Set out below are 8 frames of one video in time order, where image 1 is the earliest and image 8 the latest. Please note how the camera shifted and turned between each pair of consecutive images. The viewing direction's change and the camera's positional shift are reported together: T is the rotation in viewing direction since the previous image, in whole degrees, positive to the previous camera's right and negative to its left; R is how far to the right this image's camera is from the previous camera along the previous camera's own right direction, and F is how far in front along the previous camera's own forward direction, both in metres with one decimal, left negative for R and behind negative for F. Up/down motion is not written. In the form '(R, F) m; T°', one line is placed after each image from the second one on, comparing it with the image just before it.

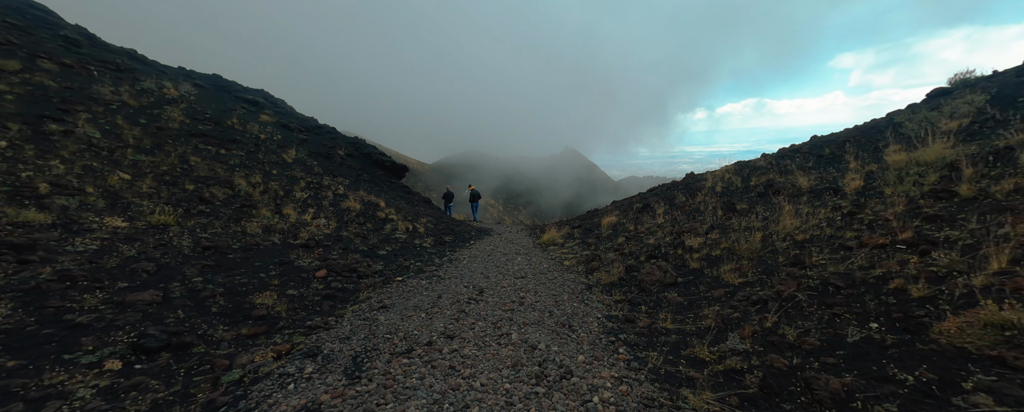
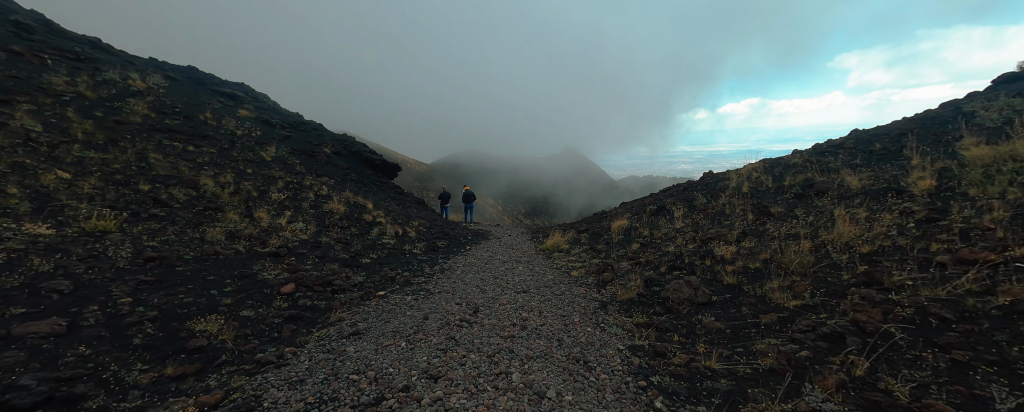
(0.0, +1.5) m; 0°
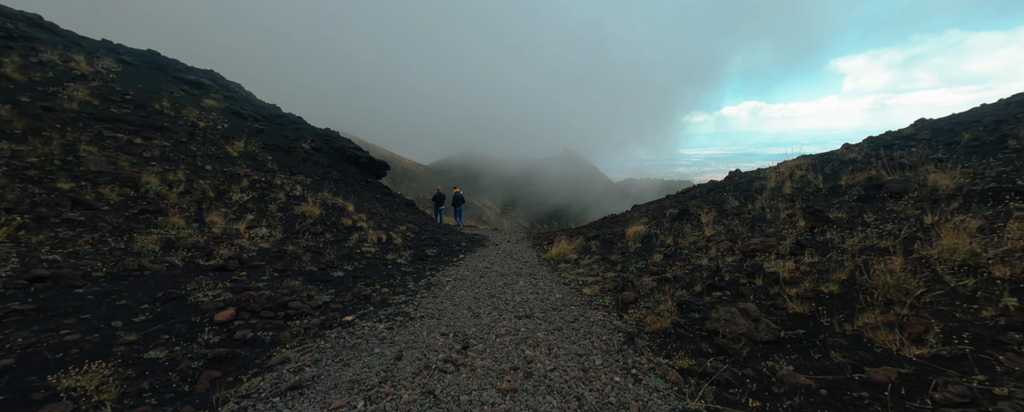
(0.0, +1.8) m; 0°
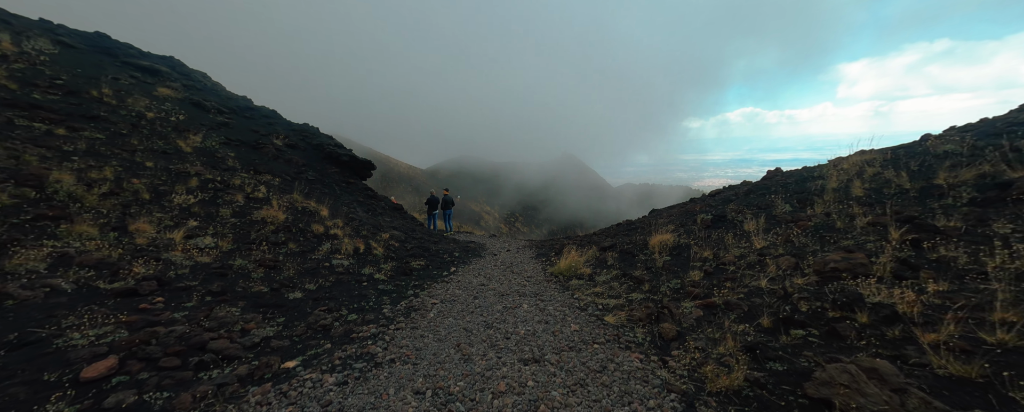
(-0.1, +2.0) m; 0°
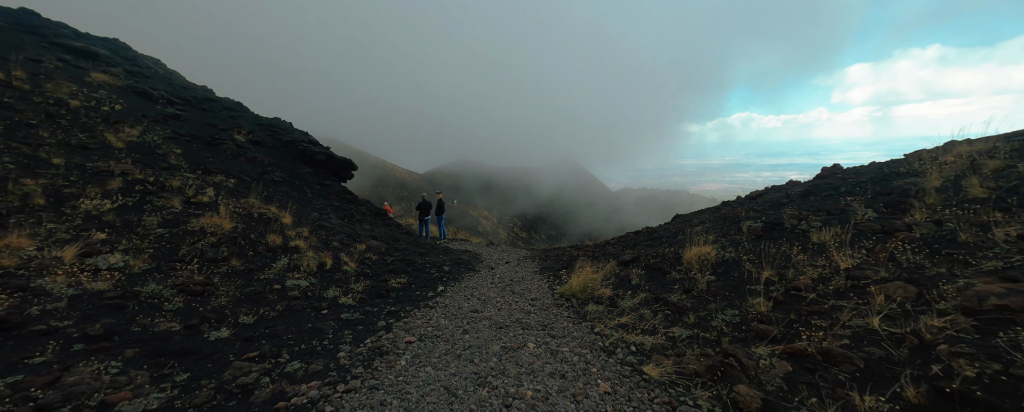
(0.0, +2.0) m; 0°
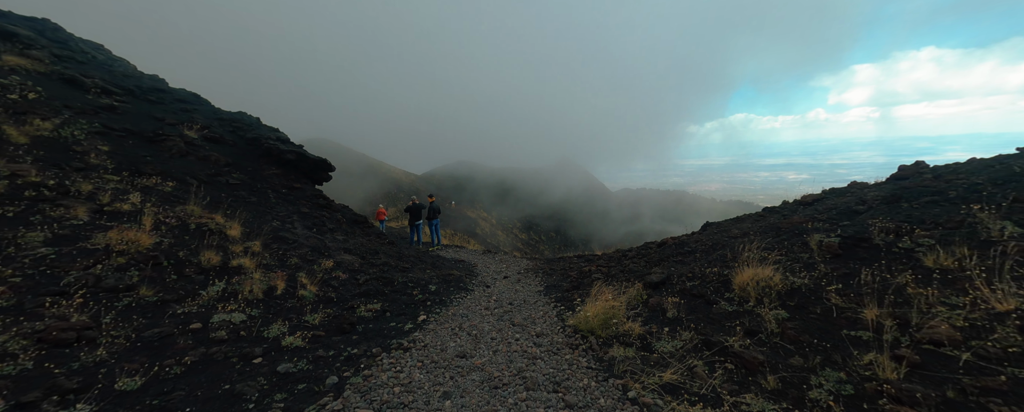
(0.0, +1.9) m; 0°
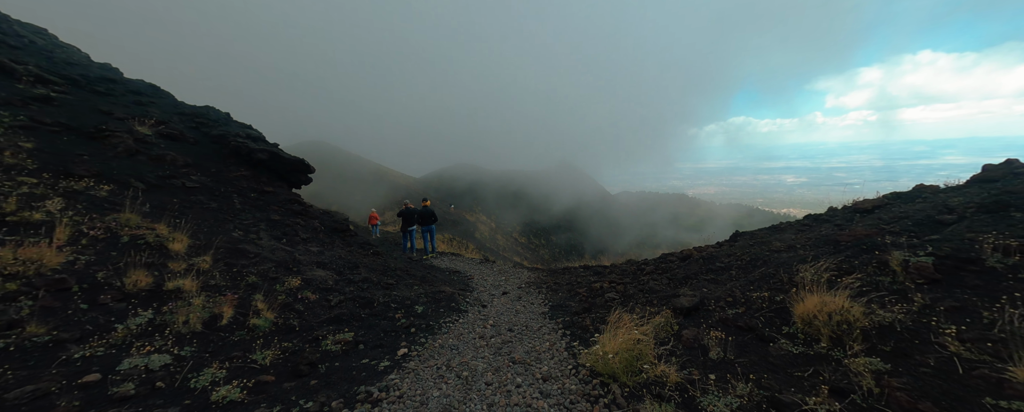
(0.0, +1.4) m; 0°
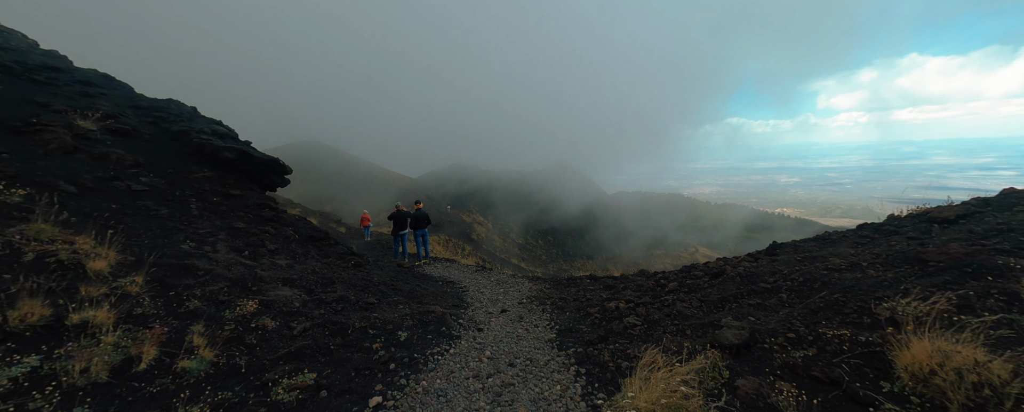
(0.0, +1.3) m; 0°
